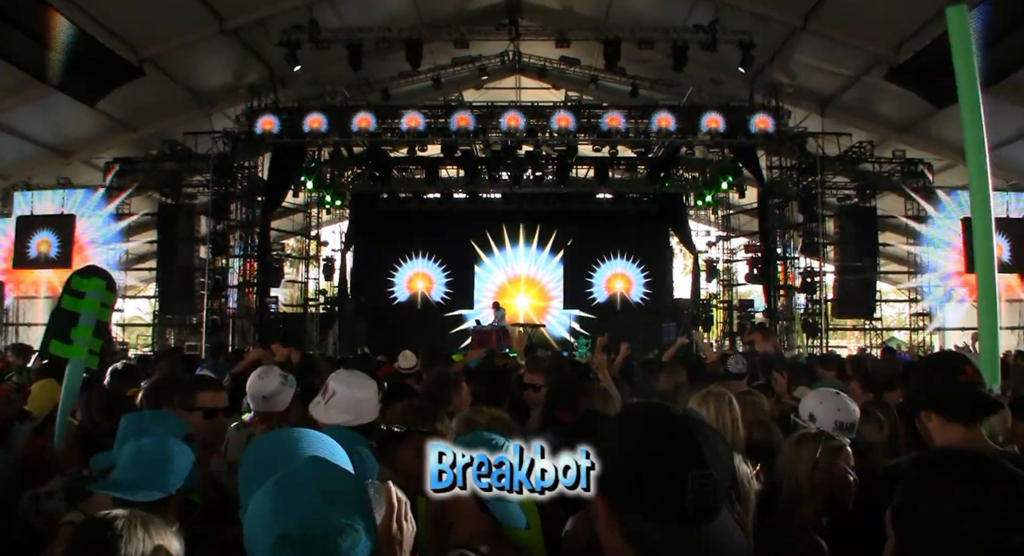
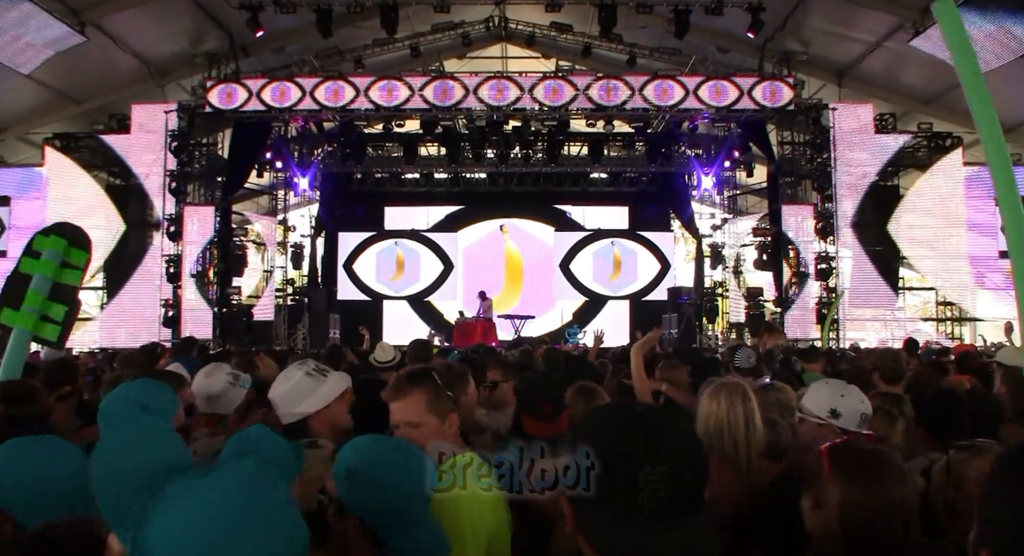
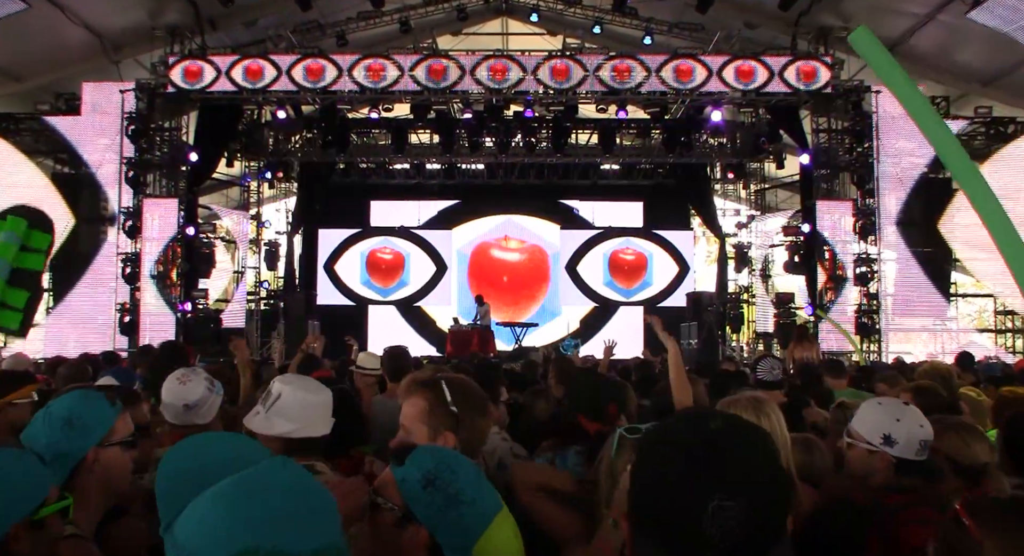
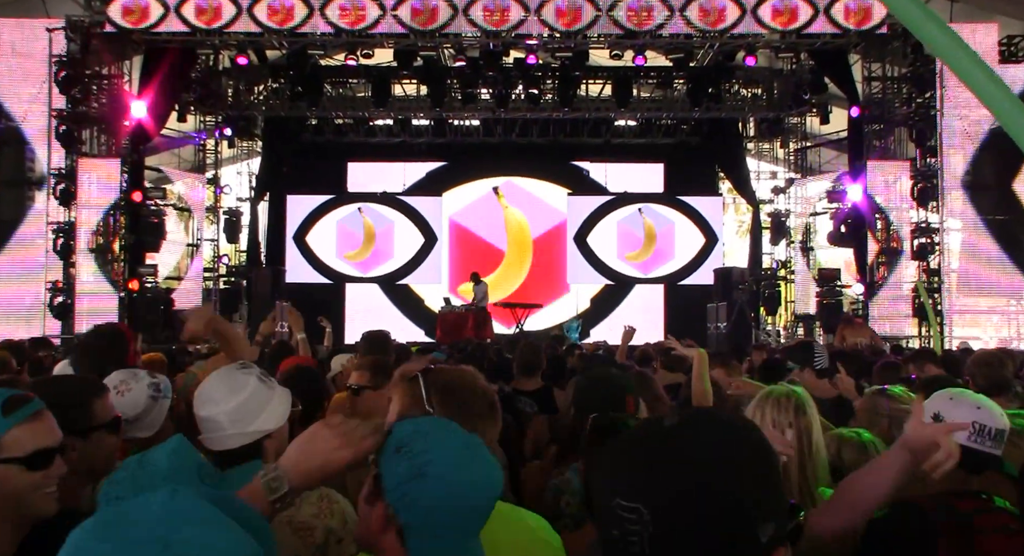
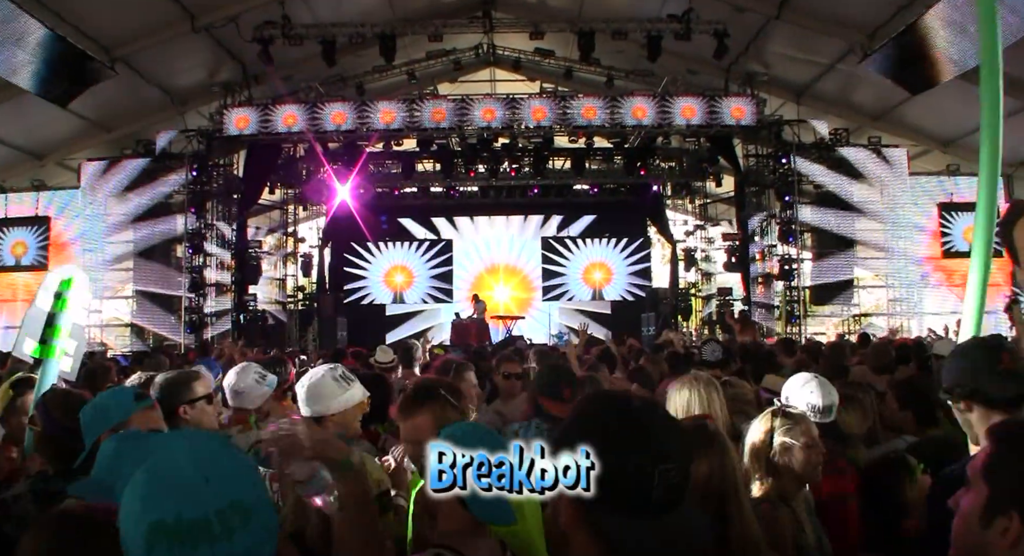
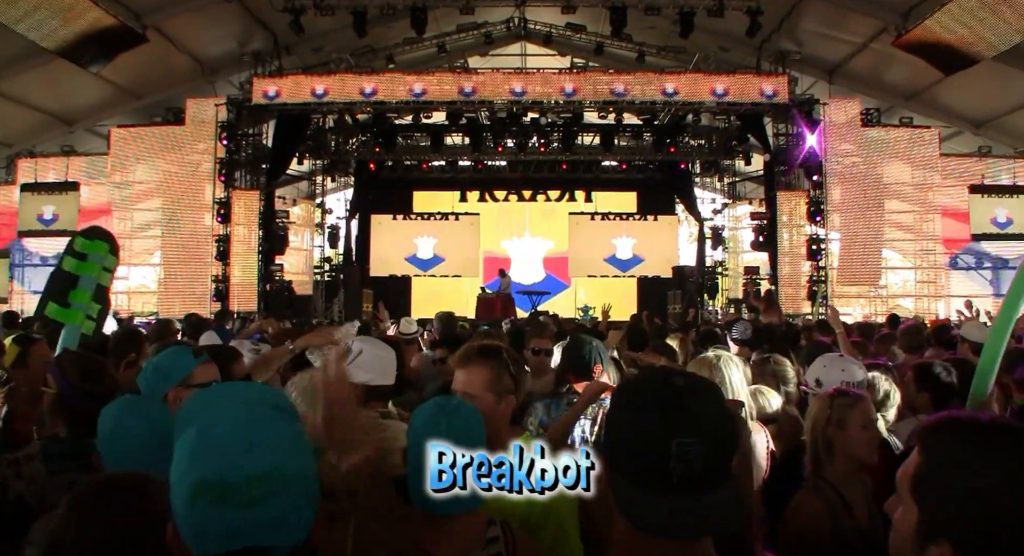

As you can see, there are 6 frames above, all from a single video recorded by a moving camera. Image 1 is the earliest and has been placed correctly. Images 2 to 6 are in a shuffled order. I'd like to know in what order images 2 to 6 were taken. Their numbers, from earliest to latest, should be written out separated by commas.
5, 6, 2, 3, 4
